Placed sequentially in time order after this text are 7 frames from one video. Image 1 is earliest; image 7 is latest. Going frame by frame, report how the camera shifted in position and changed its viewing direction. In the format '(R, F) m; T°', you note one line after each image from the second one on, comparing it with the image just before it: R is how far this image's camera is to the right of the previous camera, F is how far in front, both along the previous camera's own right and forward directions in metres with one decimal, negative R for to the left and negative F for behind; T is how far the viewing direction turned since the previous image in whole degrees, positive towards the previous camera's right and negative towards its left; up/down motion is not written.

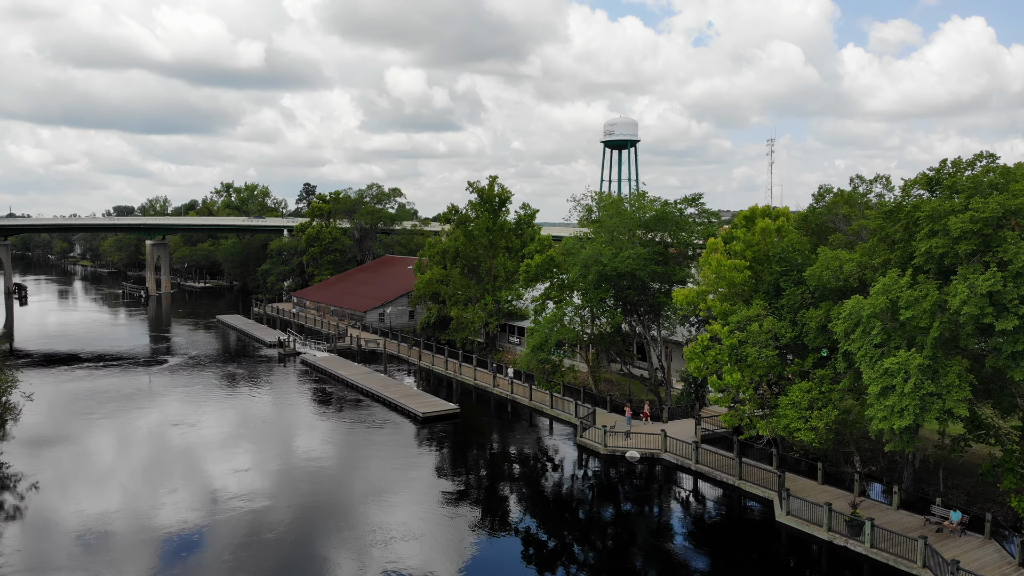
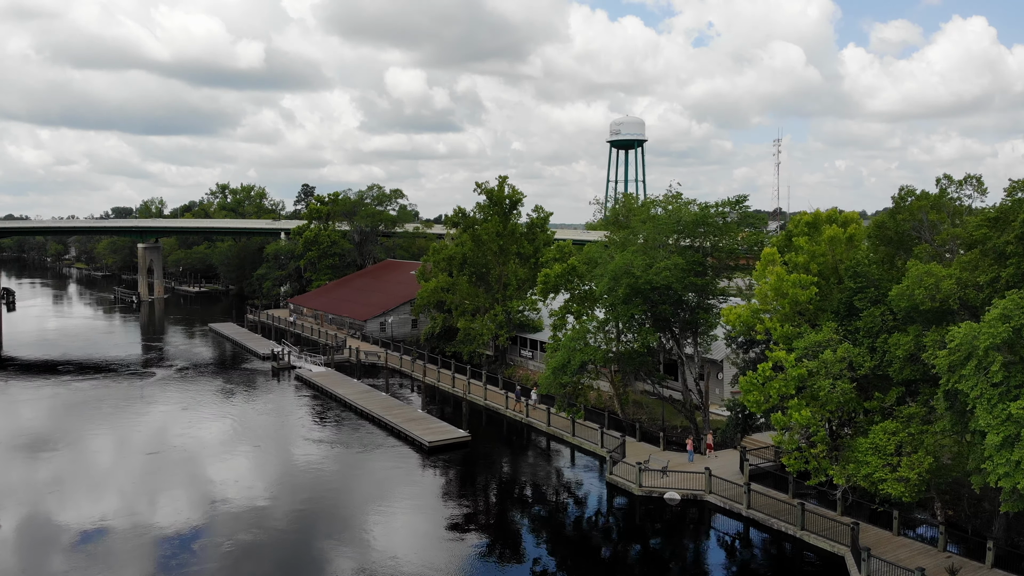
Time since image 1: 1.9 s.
(-0.7, +3.8) m; 0°
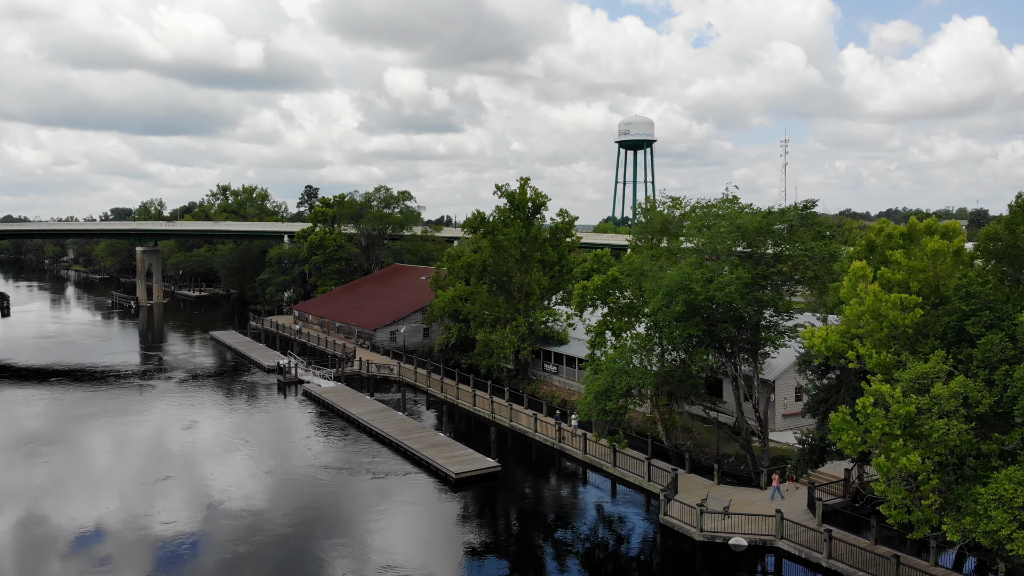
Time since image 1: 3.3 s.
(-1.3, +3.0) m; 0°
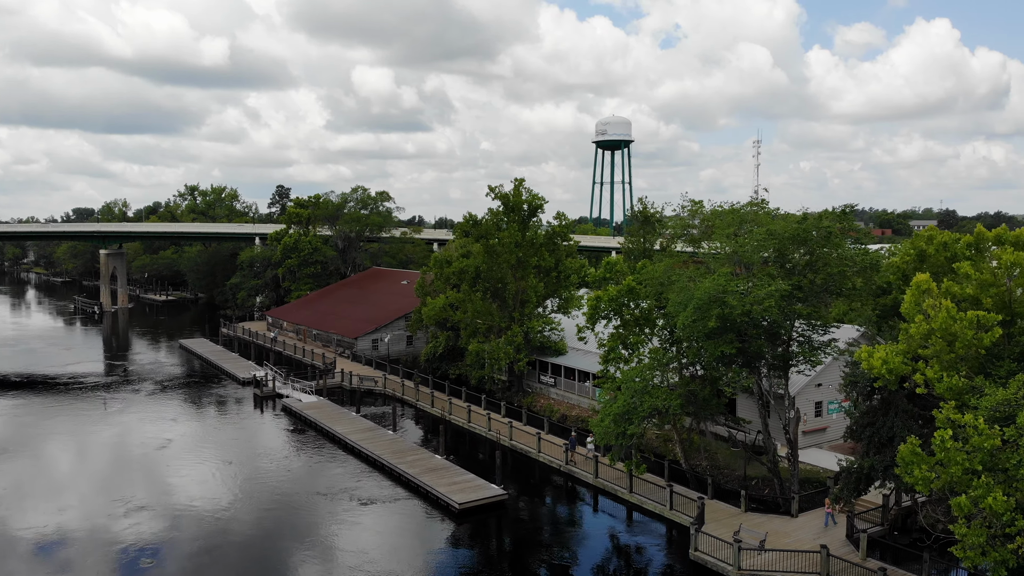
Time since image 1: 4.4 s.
(-1.2, +2.4) m; +2°
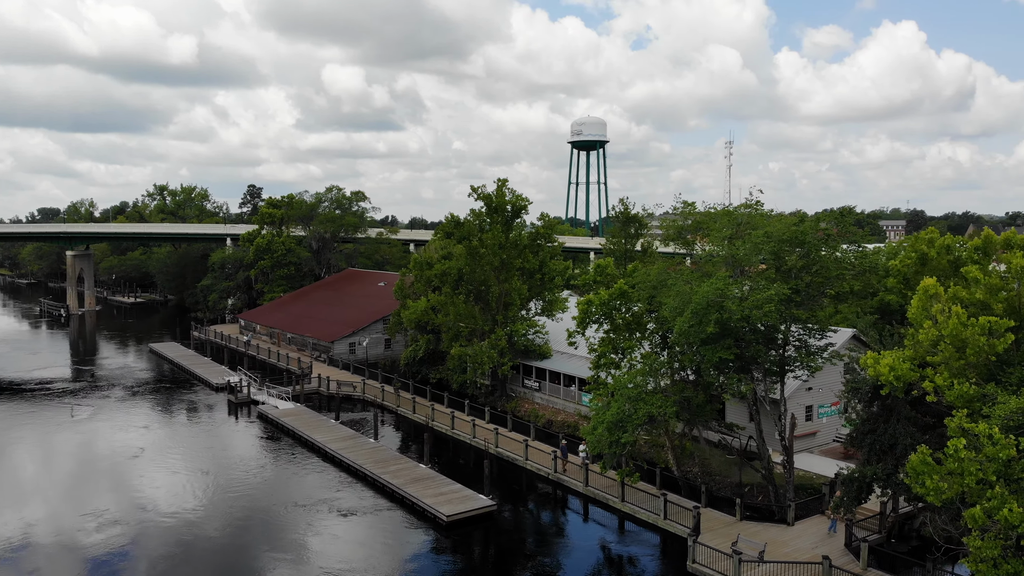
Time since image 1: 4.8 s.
(-0.5, +0.8) m; +2°
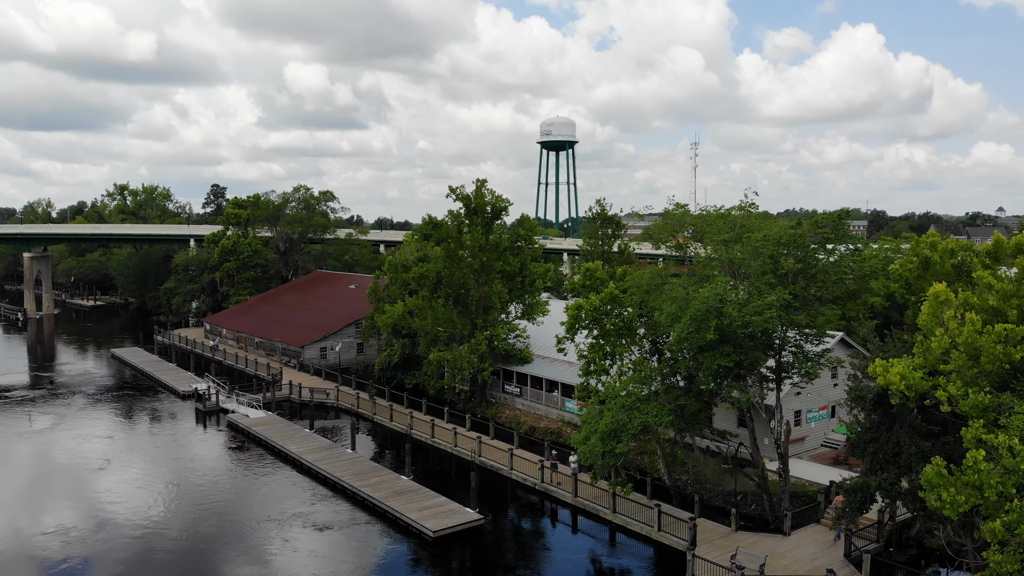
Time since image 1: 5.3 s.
(-0.7, +1.0) m; +2°
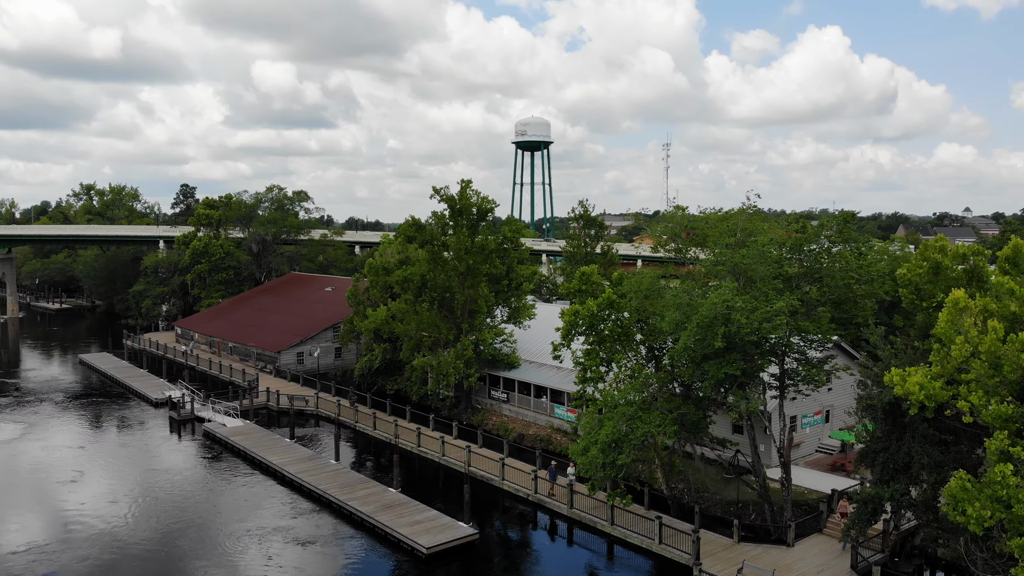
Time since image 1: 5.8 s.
(-0.7, +0.9) m; +2°
